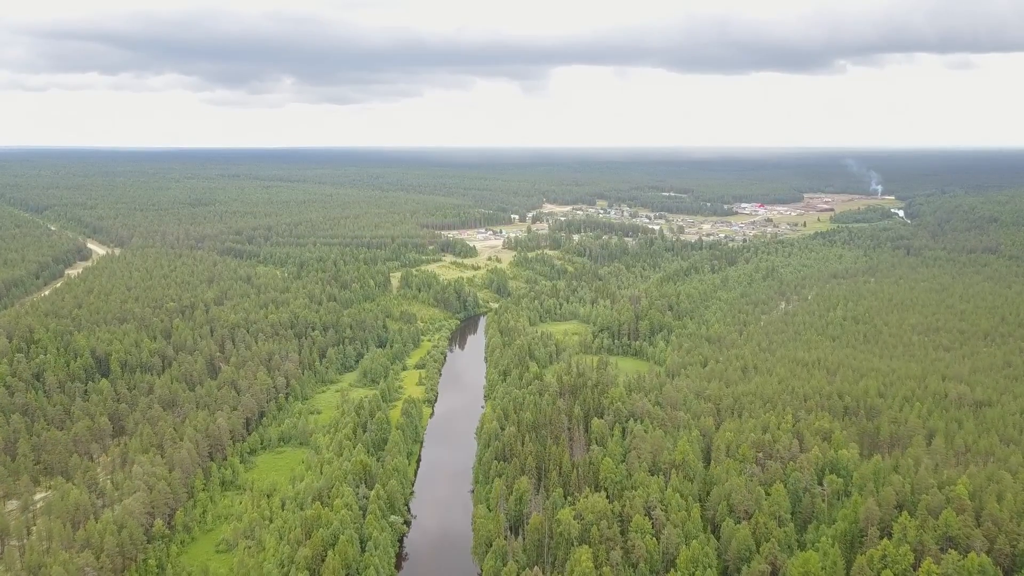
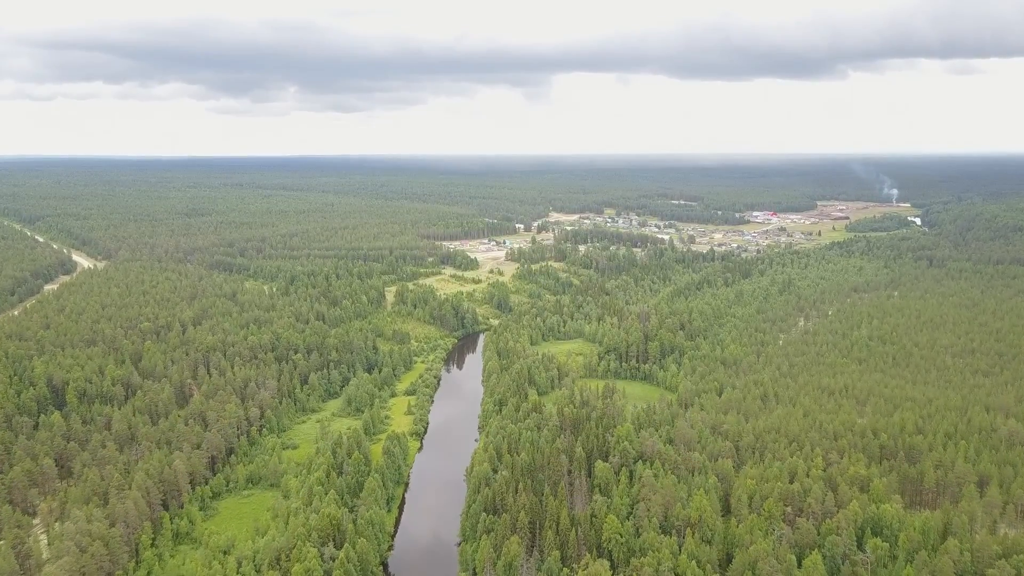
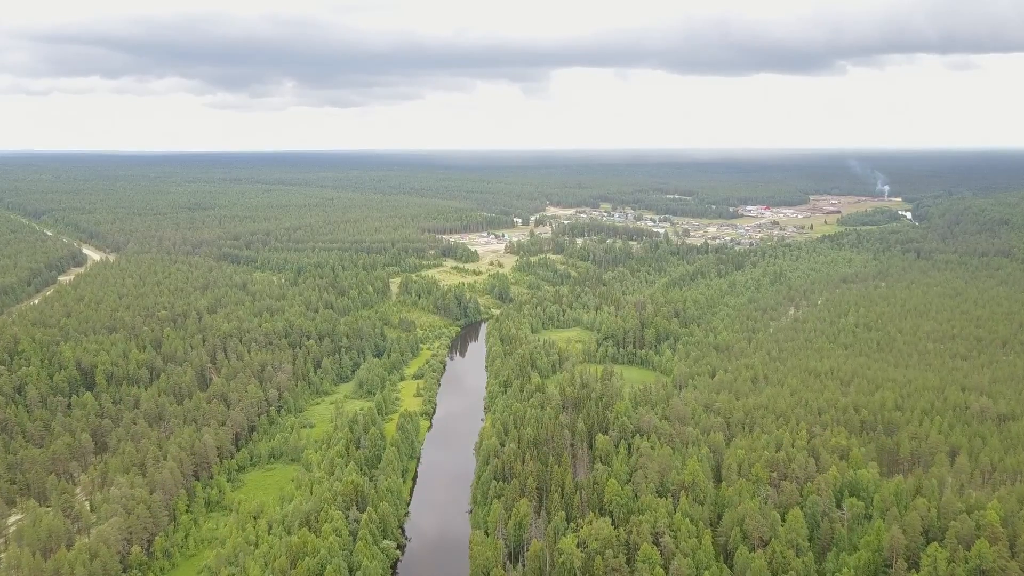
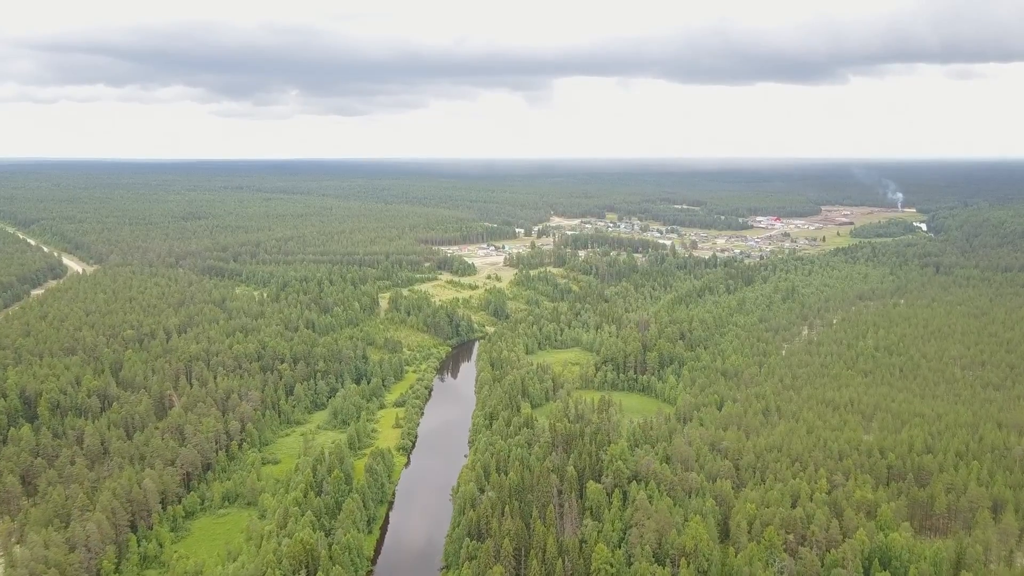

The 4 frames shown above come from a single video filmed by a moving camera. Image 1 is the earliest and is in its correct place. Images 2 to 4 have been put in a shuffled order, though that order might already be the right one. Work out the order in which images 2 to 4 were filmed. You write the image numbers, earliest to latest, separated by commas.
3, 2, 4
